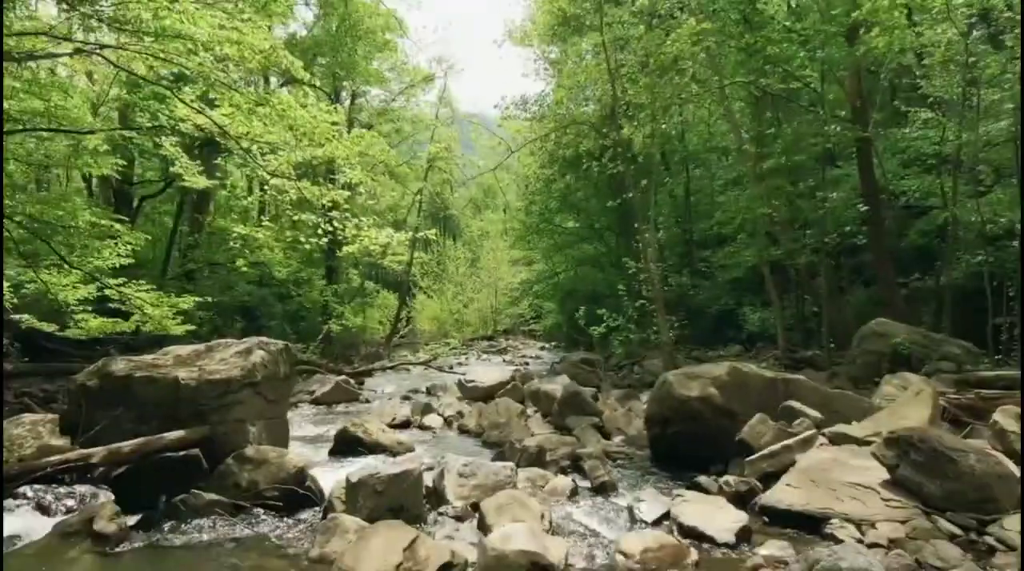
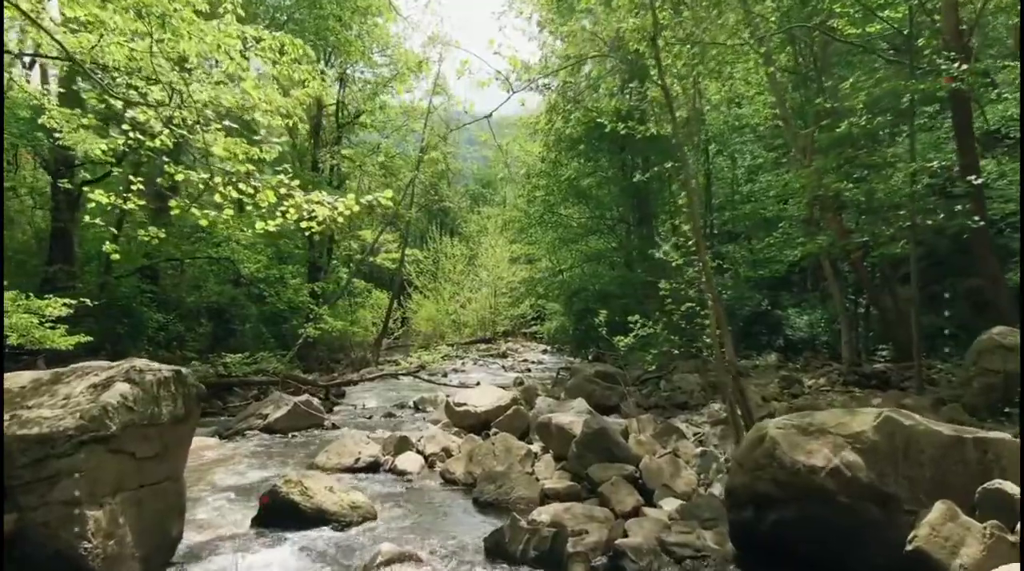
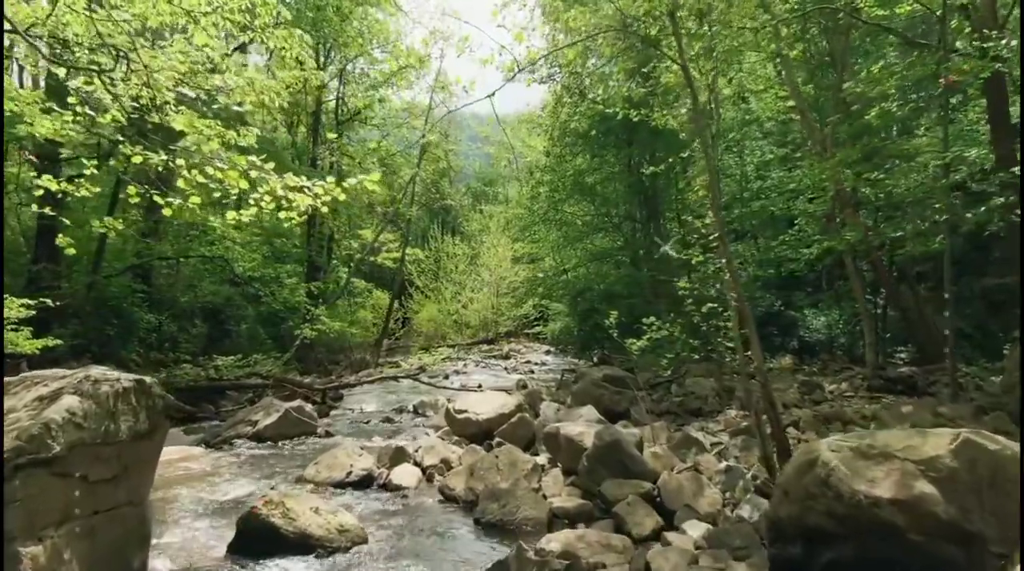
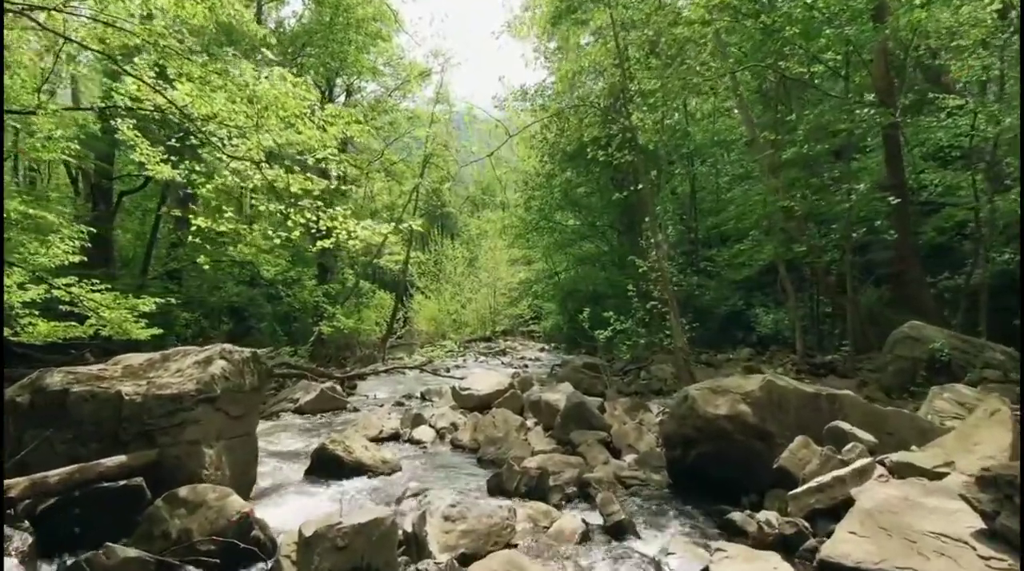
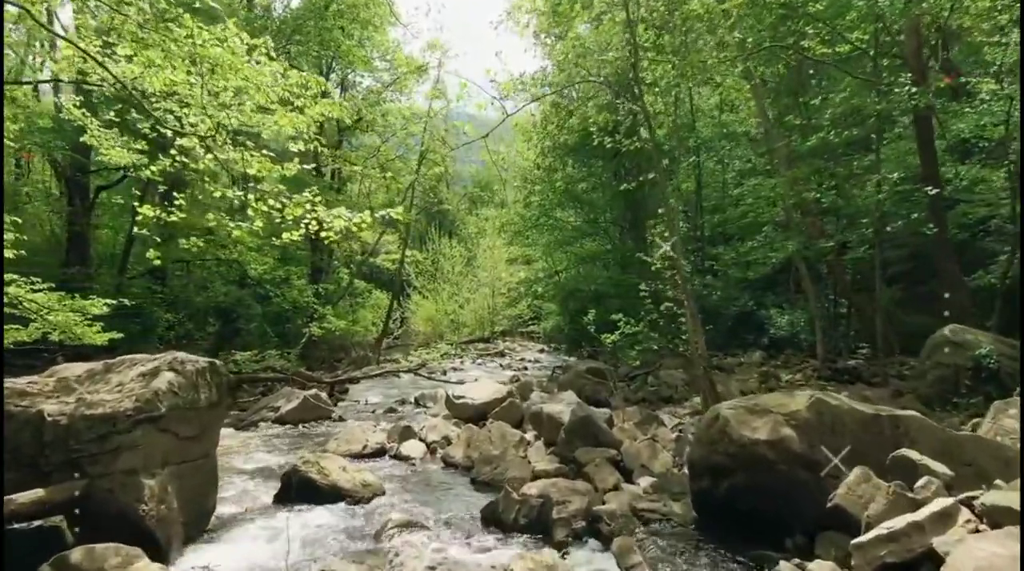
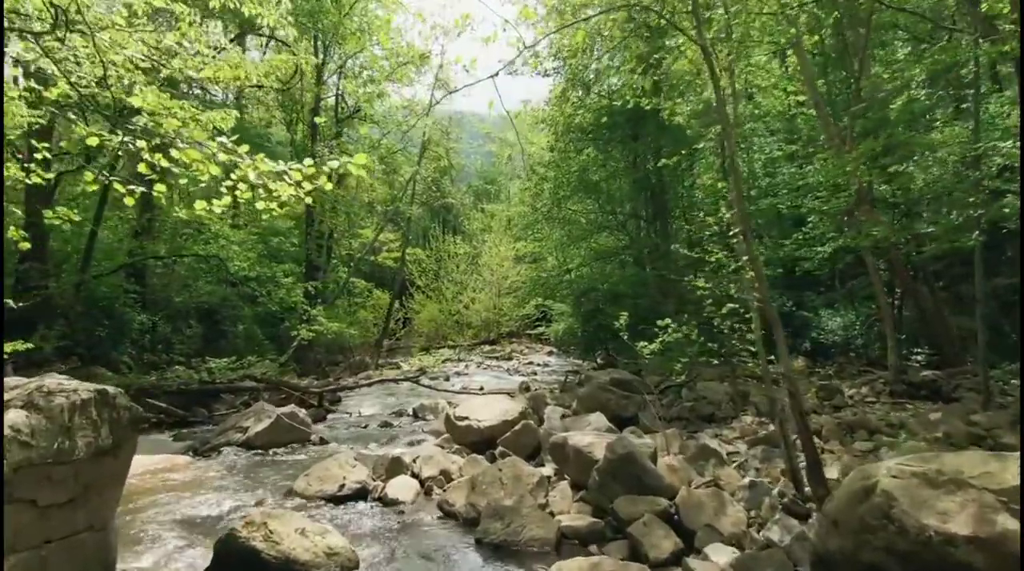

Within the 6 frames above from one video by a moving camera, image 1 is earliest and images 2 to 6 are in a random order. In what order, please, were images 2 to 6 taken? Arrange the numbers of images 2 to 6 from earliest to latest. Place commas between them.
4, 5, 2, 3, 6
